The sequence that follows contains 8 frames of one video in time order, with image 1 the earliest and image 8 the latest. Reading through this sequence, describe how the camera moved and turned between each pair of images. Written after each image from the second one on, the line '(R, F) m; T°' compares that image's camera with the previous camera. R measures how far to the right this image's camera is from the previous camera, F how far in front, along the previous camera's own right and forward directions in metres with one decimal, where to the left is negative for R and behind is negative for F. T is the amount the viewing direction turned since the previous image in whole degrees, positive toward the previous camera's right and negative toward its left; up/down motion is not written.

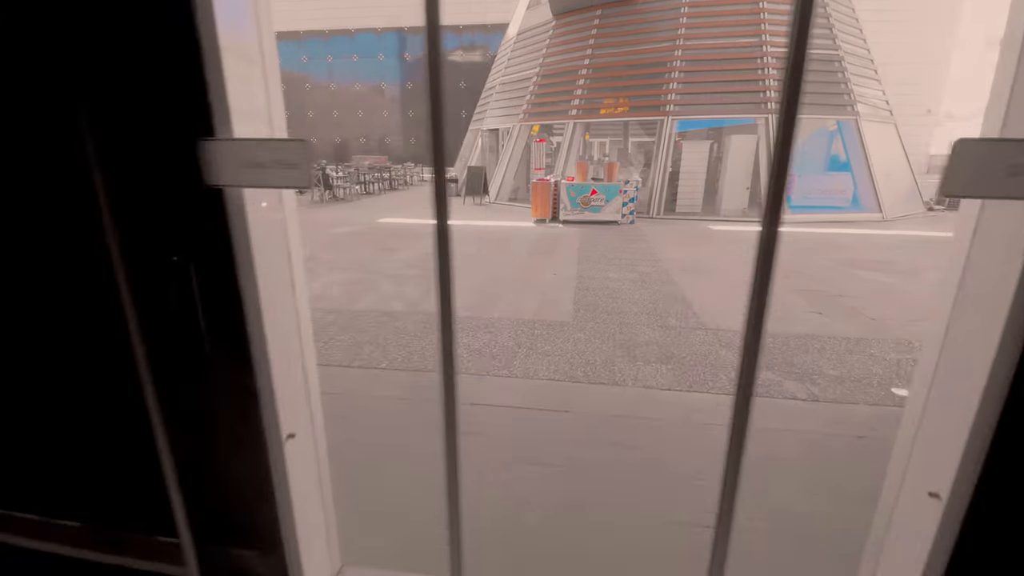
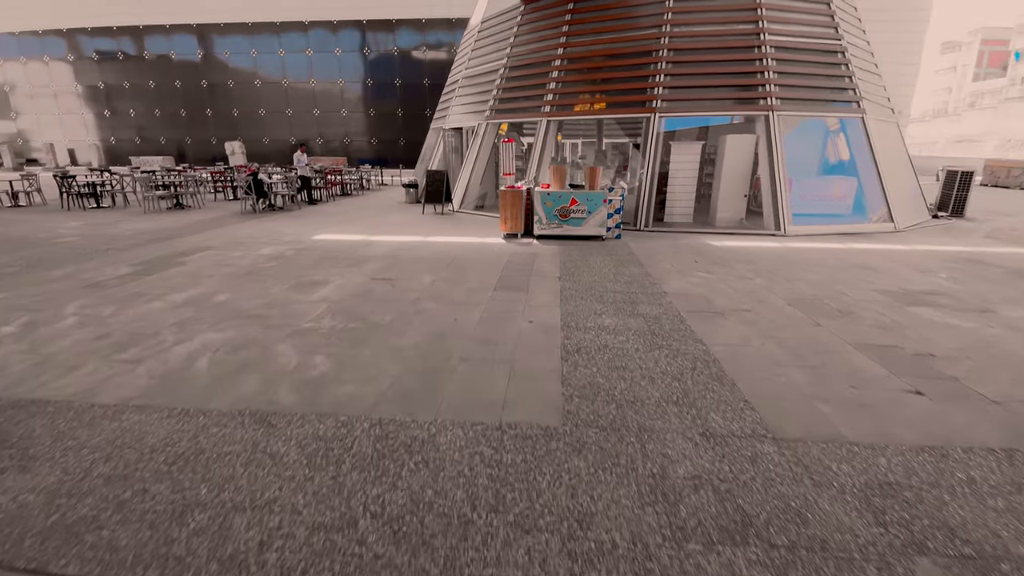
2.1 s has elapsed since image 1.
(+0.1, +1.8) m; +3°
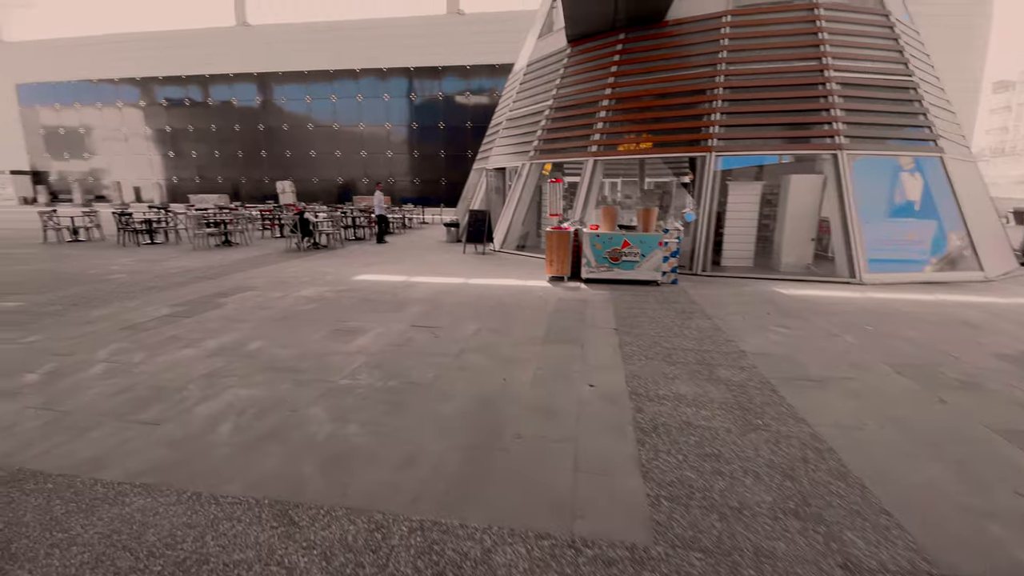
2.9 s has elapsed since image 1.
(-0.2, +0.5) m; -4°
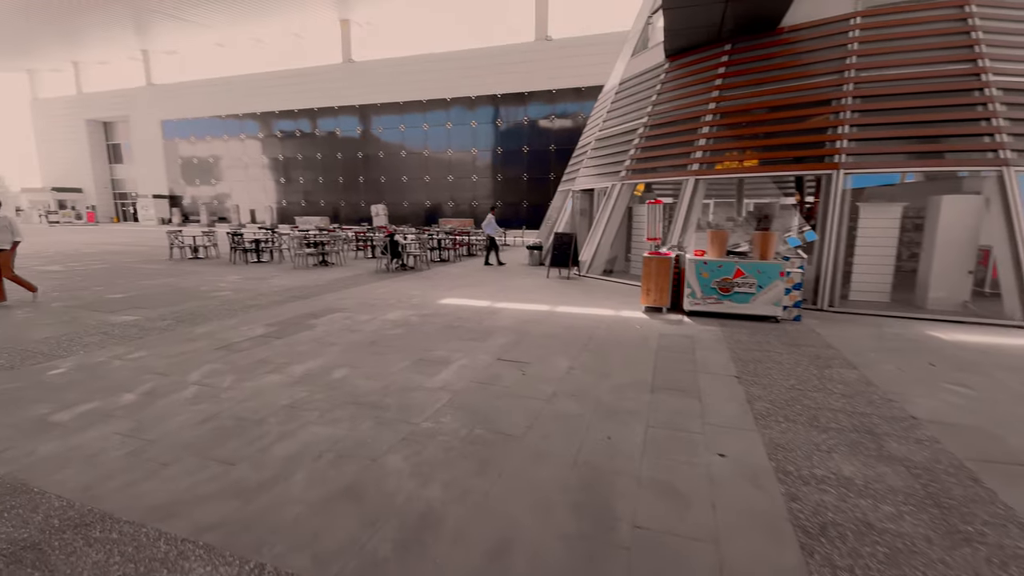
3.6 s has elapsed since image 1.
(-0.2, +0.5) m; -9°
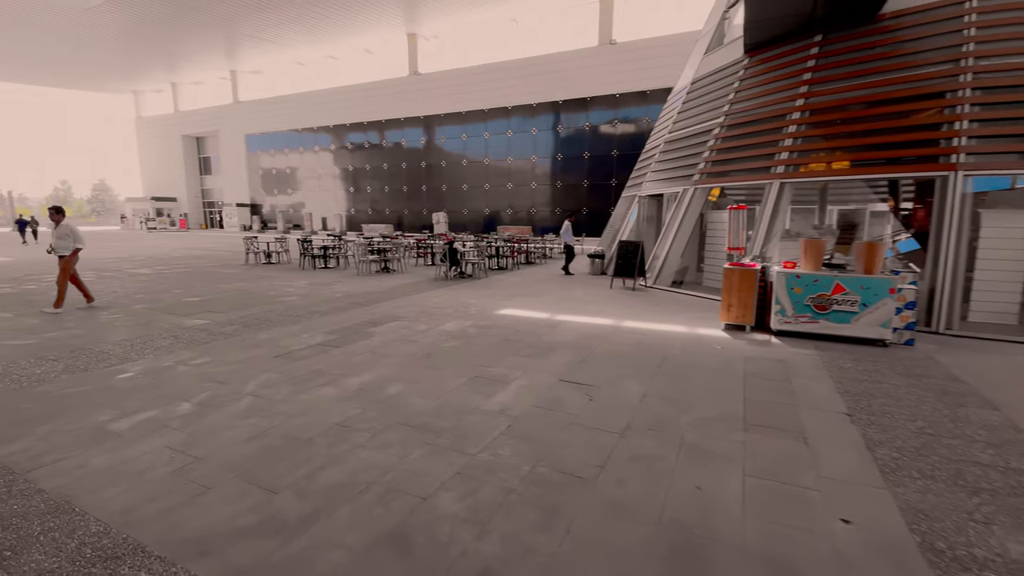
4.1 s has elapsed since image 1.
(-0.1, +0.4) m; -7°
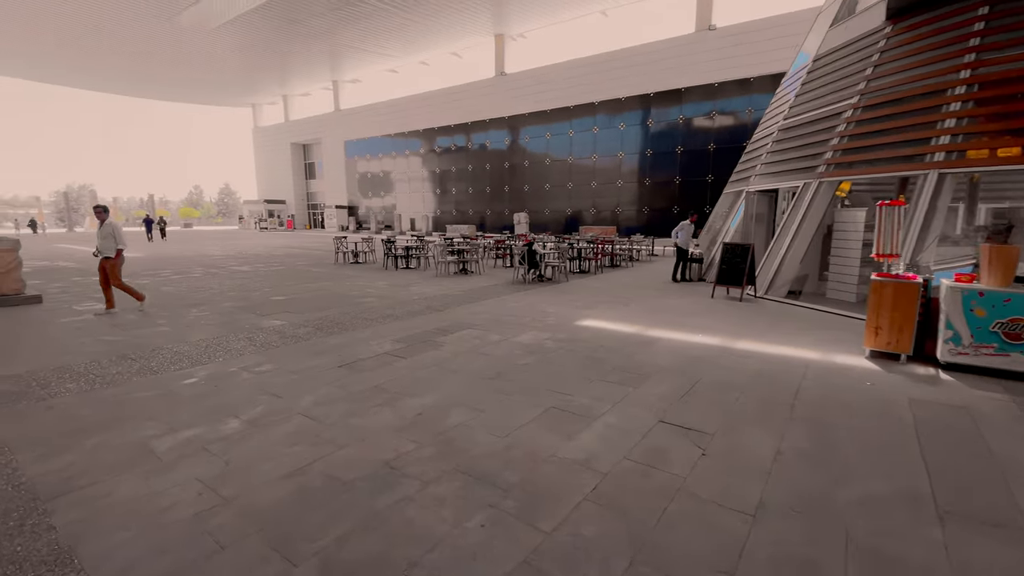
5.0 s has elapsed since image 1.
(-0.1, +0.8) m; -10°
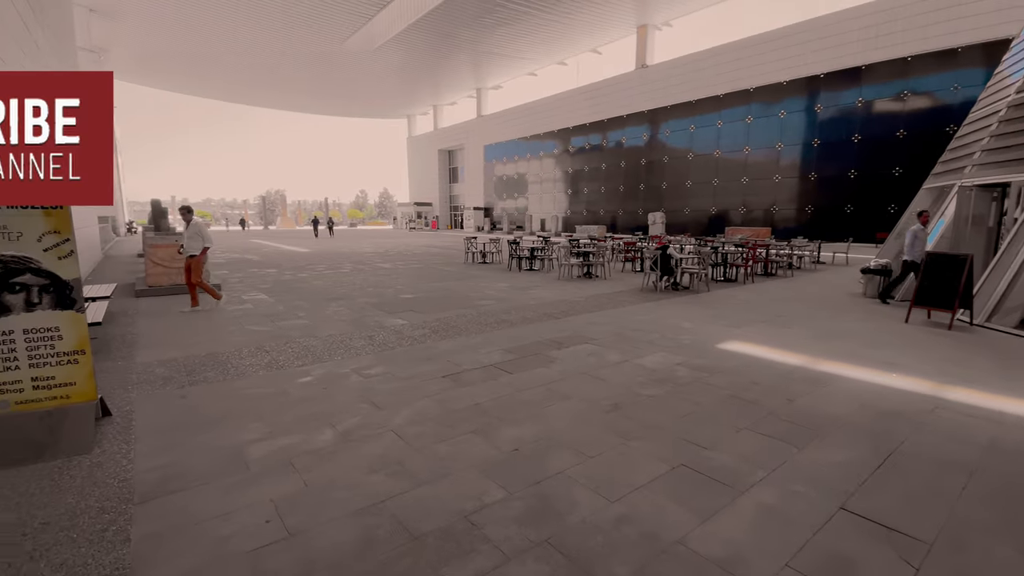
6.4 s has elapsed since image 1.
(+0.1, +0.7) m; -16°
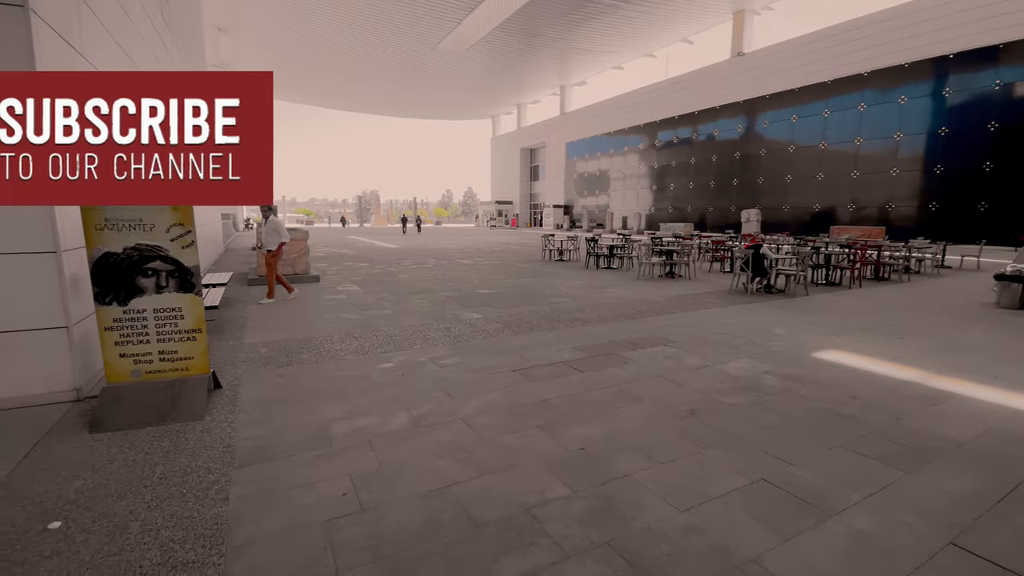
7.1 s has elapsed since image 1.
(+0.1, 0.0) m; -10°
